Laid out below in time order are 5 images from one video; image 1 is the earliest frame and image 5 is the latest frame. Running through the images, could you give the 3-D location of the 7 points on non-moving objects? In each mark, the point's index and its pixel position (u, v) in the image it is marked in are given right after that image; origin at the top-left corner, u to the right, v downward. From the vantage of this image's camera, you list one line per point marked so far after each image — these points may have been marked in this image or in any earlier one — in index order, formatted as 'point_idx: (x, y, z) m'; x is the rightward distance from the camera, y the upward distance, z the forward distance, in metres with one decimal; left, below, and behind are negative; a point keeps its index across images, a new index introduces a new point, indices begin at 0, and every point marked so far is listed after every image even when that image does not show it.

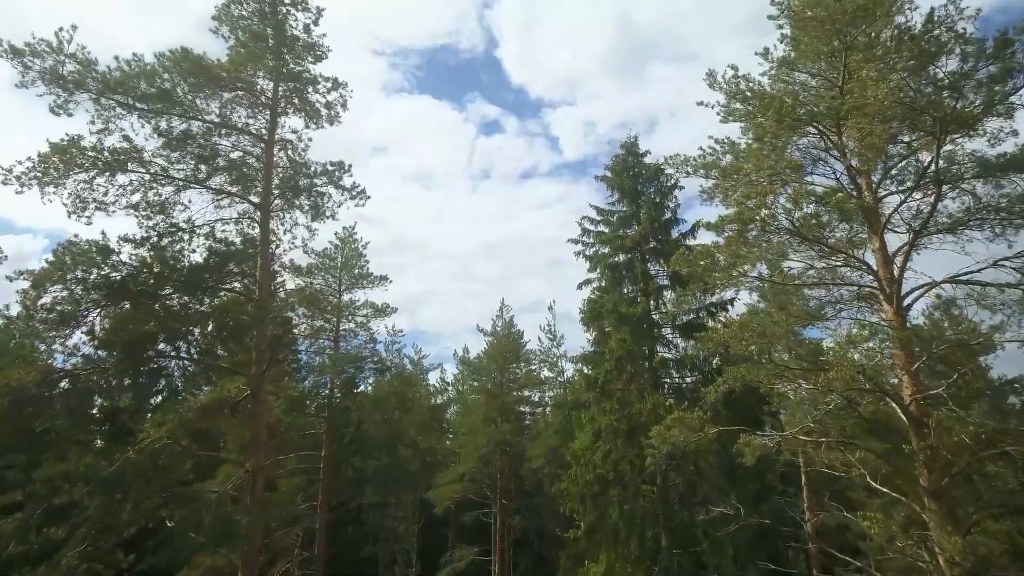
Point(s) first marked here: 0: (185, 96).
0: (-5.6, +3.3, +11.8) m
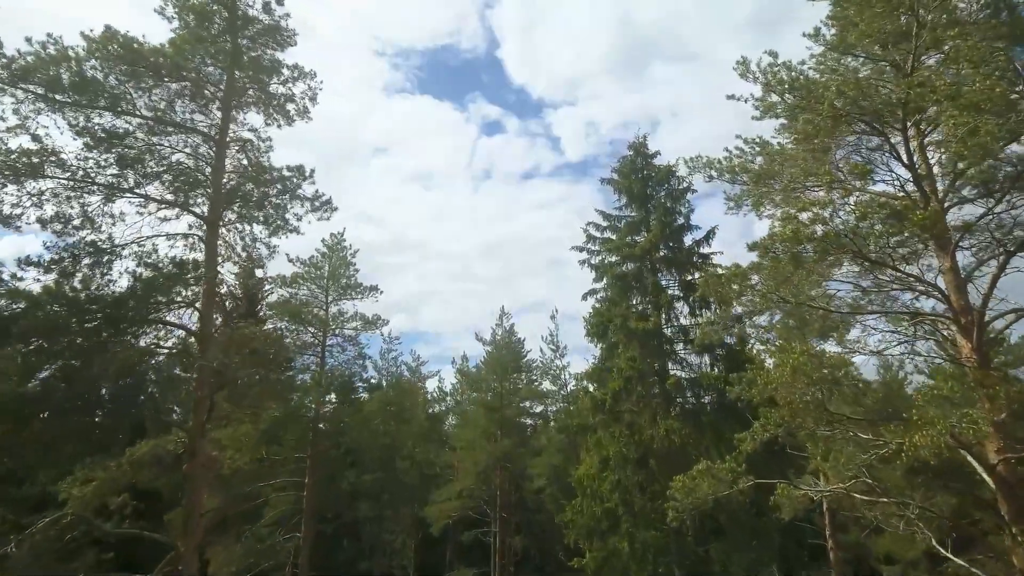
0: (-5.6, +2.8, +9.8) m
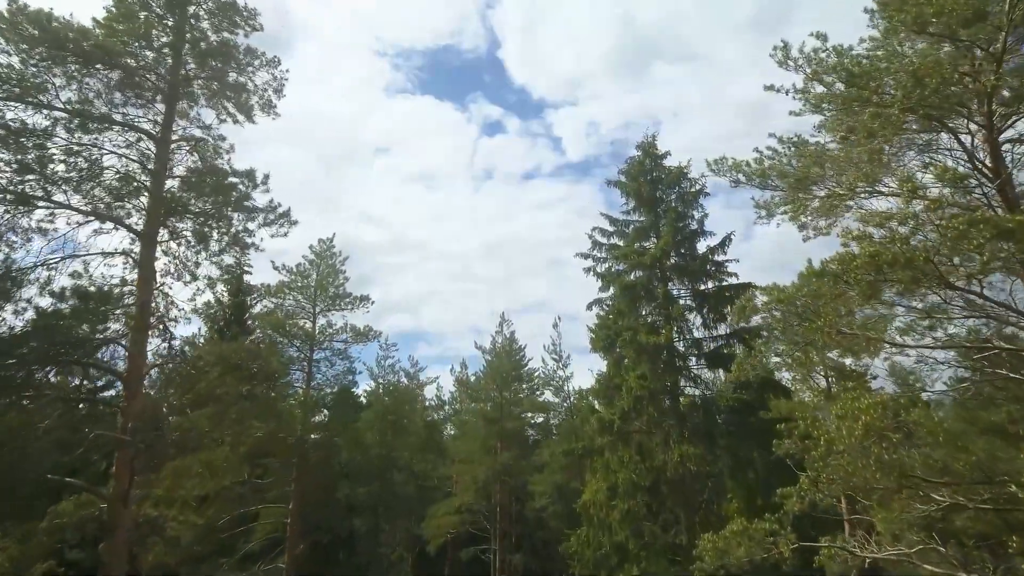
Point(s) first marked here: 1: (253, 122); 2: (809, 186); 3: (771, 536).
0: (-5.6, +2.5, +8.1) m
1: (-3.8, +2.5, +10.3) m
2: (+4.6, +1.6, +10.8) m
3: (+3.6, -3.4, +9.5) m
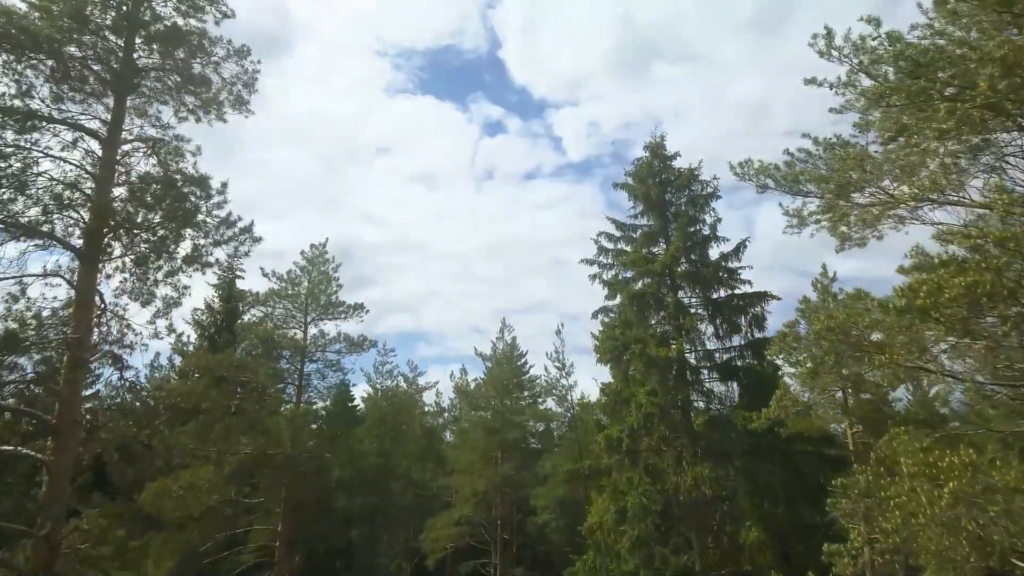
0: (-5.6, +2.2, +6.9) m
1: (-3.8, +2.2, +9.1) m
2: (+4.7, +1.3, +9.6) m
3: (+3.6, -3.6, +8.3) m
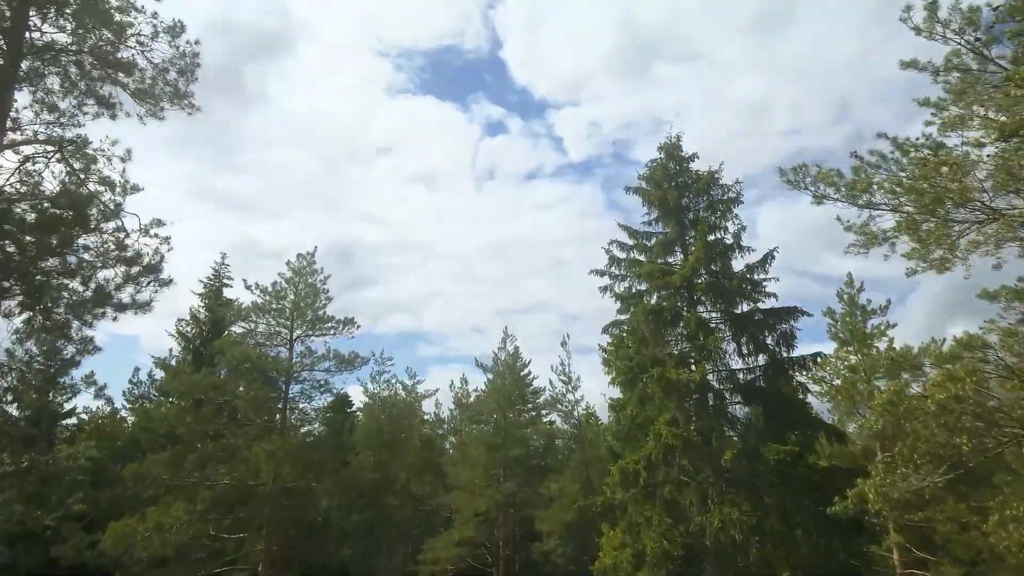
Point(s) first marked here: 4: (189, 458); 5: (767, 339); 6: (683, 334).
0: (-5.5, +1.8, +5.0) m
1: (-3.7, +1.8, +7.2) m
2: (+4.8, +0.9, +7.7) m
3: (+3.7, -4.1, +6.4) m
4: (-8.8, -4.7, +19.0) m
5: (+7.2, -1.5, +19.6) m
6: (+4.8, -1.3, +19.5) m
